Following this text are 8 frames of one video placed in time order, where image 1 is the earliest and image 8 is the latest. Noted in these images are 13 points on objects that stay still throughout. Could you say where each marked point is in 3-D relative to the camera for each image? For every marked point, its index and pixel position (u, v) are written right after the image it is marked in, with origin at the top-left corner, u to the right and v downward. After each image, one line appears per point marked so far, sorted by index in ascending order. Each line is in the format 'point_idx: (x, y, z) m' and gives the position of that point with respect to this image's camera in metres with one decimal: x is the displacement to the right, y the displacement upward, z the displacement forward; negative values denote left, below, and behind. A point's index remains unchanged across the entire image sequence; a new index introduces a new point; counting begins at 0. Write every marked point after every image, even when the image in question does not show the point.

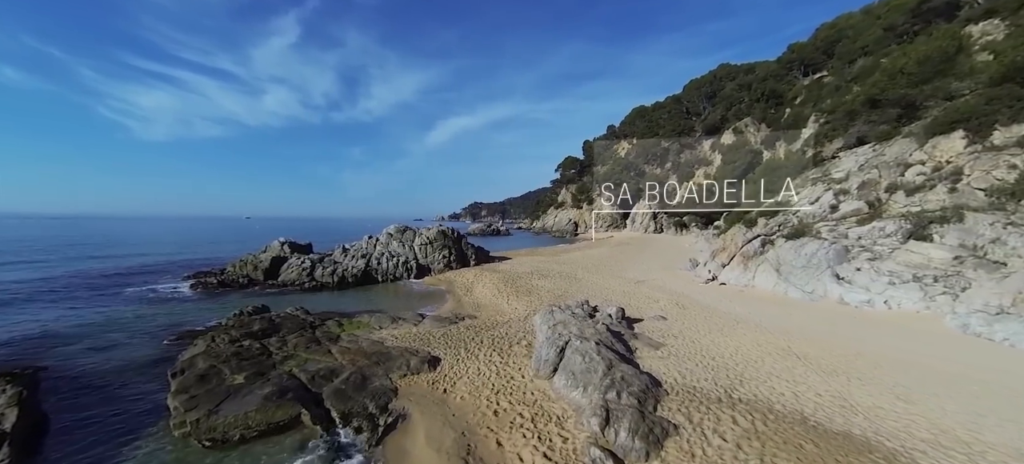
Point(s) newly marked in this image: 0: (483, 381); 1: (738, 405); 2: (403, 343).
0: (-0.6, -3.4, +9.2) m
1: (+3.9, -3.0, +6.9) m
2: (-3.0, -3.1, +11.2) m
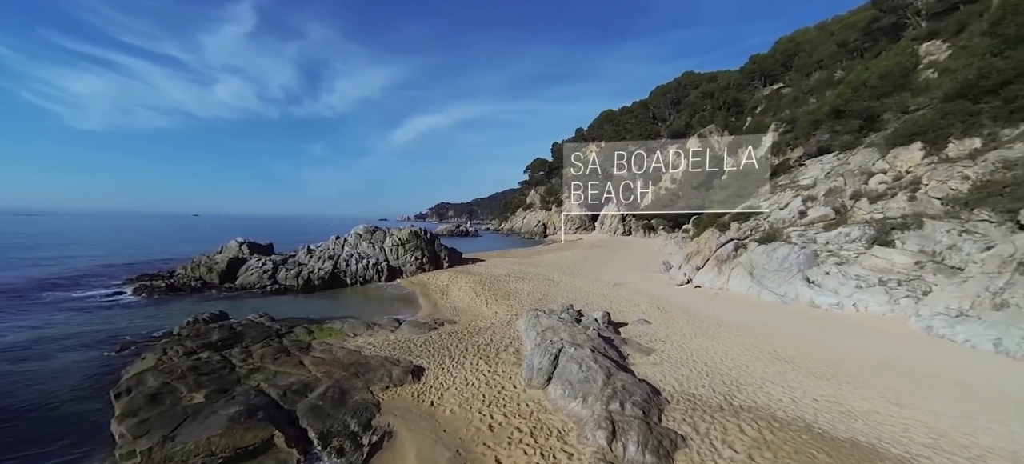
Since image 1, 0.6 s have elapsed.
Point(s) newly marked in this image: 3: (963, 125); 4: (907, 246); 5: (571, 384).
0: (-0.8, -3.4, +8.7) m
1: (+3.9, -3.1, +6.8) m
2: (-3.4, -3.1, +10.5) m
3: (+15.6, +3.7, +13.8) m
4: (+13.0, -0.5, +13.3) m
5: (+1.2, -2.9, +7.8) m
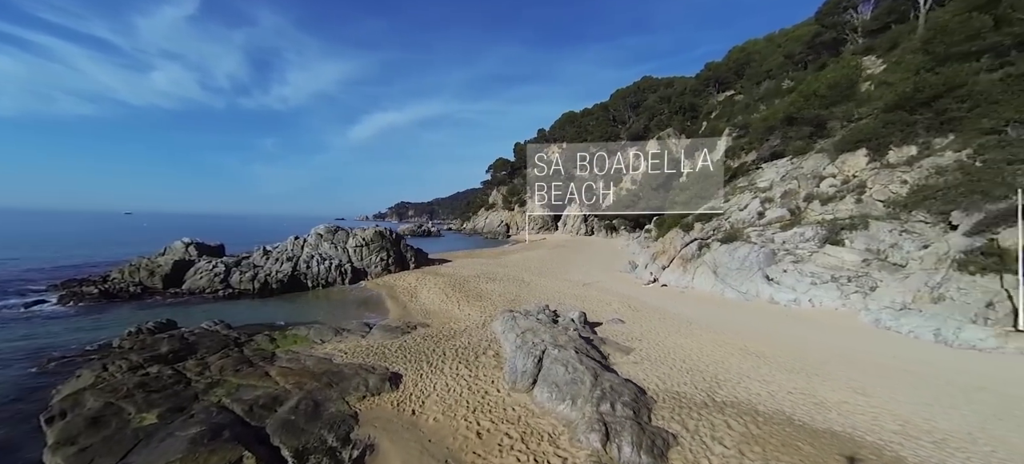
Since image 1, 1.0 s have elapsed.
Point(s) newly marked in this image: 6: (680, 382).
0: (-1.2, -3.5, +8.4) m
1: (+3.7, -3.1, +7.0) m
2: (-3.9, -3.2, +9.9) m
3: (+14.7, +3.7, +15.1) m
4: (+12.1, -0.5, +14.3) m
5: (+0.9, -3.0, +7.7) m
6: (+3.4, -3.0, +8.1) m
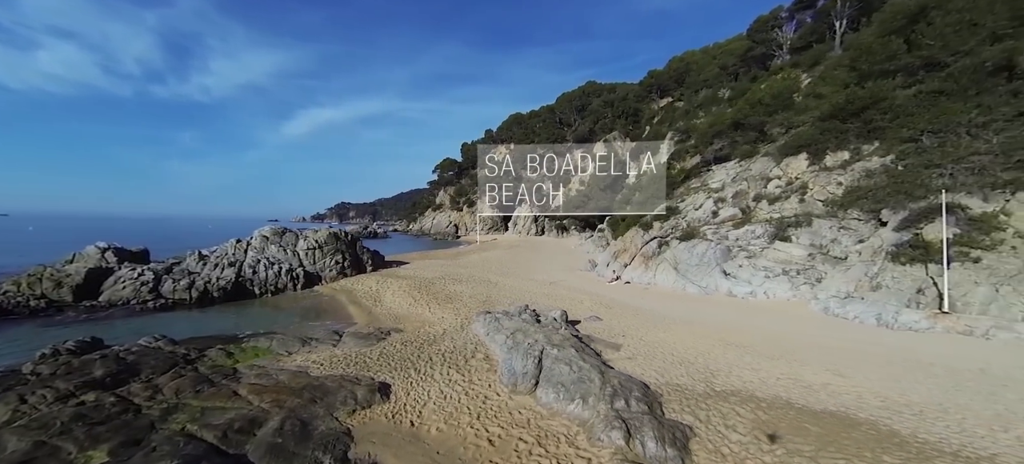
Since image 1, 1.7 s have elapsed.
0: (-1.1, -3.4, +7.9) m
1: (+3.9, -3.0, +7.2) m
2: (-4.0, -3.1, +9.1) m
3: (+13.6, +3.8, +16.8) m
4: (+11.2, -0.3, +15.7) m
5: (+1.0, -2.9, +7.5) m
6: (+3.4, -3.0, +8.4) m
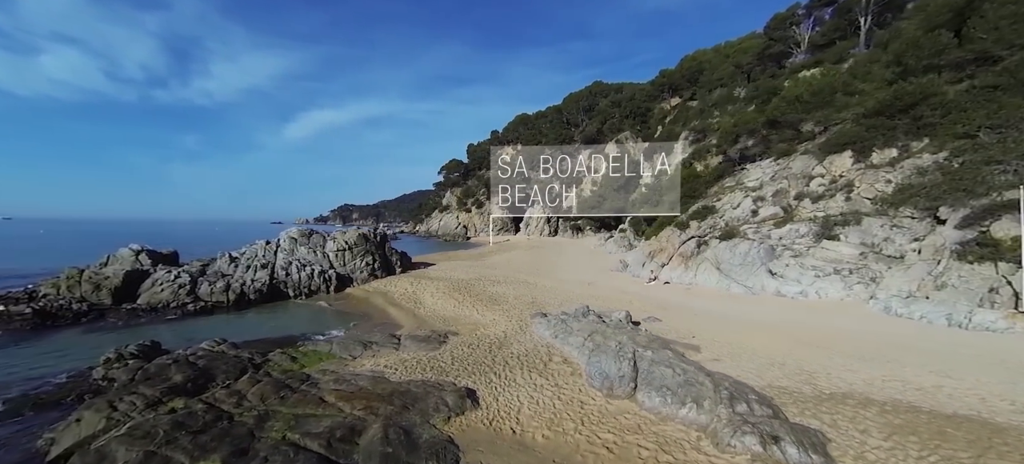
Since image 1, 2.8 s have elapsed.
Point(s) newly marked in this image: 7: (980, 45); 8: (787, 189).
0: (+0.7, -3.4, +7.7) m
1: (+5.8, -2.9, +7.0) m
2: (-2.2, -3.1, +8.8) m
3: (+15.4, +3.9, +16.6) m
4: (+13.0, -0.3, +15.5) m
5: (+2.9, -2.9, +7.3) m
6: (+5.3, -2.9, +8.1) m
7: (+18.1, +7.3, +15.5) m
8: (+13.0, +2.0, +18.9) m
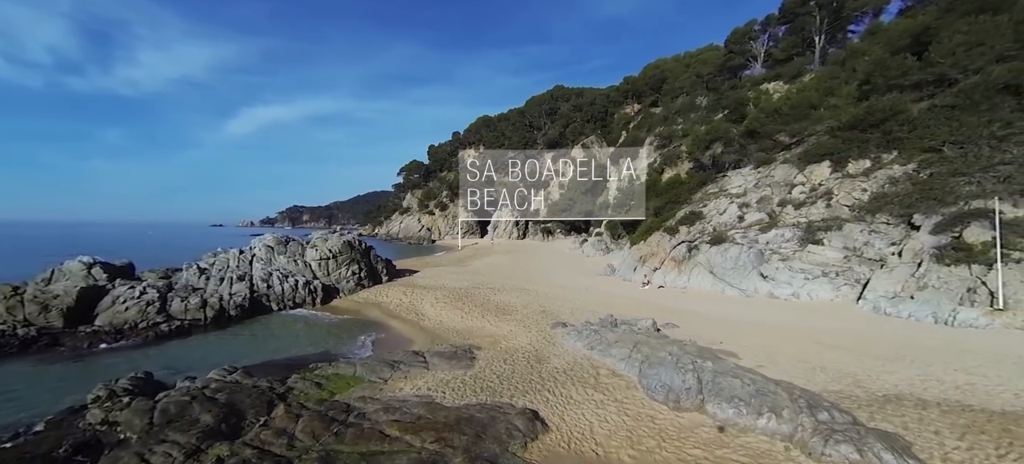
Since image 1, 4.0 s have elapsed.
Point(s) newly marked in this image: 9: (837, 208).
0: (+2.1, -3.7, +7.5) m
1: (+7.1, -3.2, +7.4) m
2: (-0.9, -3.4, +8.3) m
3: (+15.5, +3.7, +18.1) m
4: (+13.4, -0.5, +16.6) m
5: (+4.3, -3.1, +7.3) m
6: (+6.6, -3.1, +8.4) m
7: (+18.4, +7.1, +17.3) m
8: (+12.9, +1.8, +20.1) m
9: (+14.2, +1.0, +17.5) m
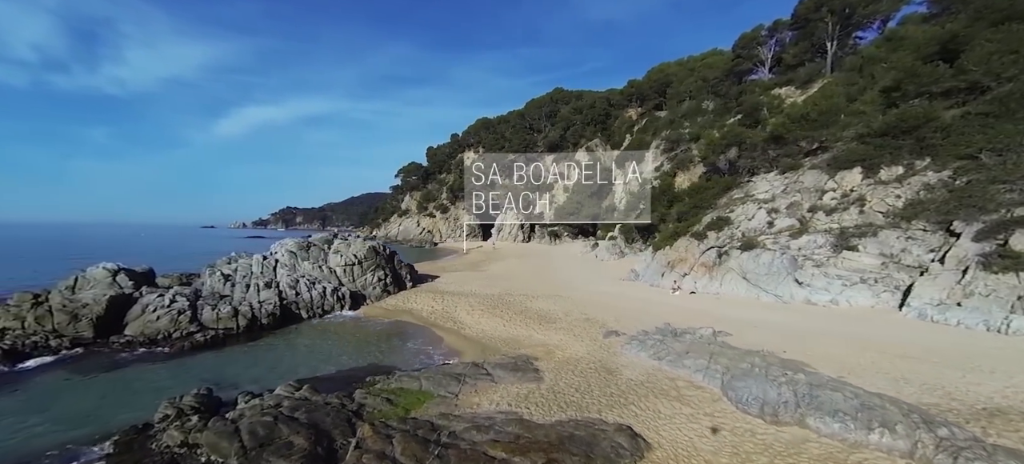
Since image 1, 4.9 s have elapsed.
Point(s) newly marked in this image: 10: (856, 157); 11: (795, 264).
0: (+3.9, -3.8, +7.2) m
1: (+8.9, -3.4, +7.3) m
2: (+0.8, -3.6, +8.0) m
3: (+17.1, +3.4, +18.2) m
4: (+14.9, -0.7, +16.7) m
5: (+6.1, -3.3, +7.2) m
6: (+8.3, -3.4, +8.3) m
7: (+20.0, +6.8, +17.5) m
8: (+14.4, +1.5, +20.1) m
9: (+15.8, +0.8, +17.6) m
10: (+16.3, +3.6, +19.1) m
11: (+12.7, -1.4, +17.9) m
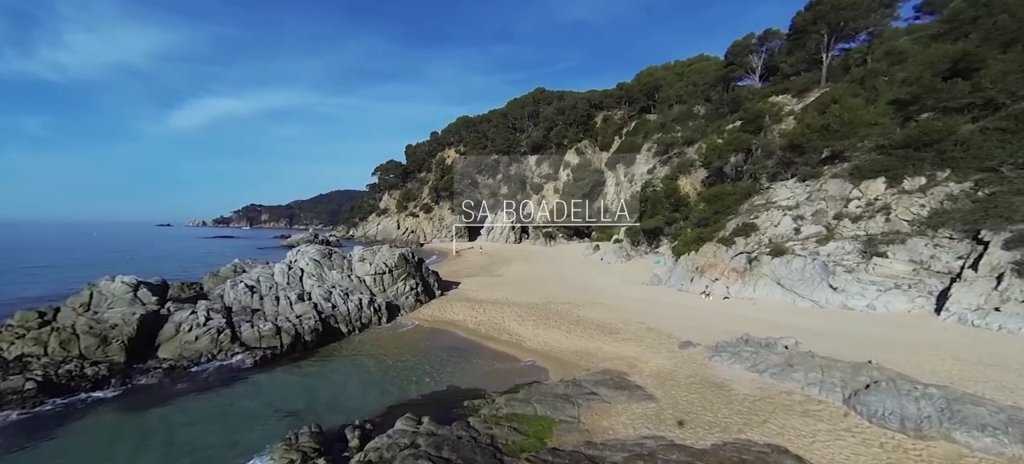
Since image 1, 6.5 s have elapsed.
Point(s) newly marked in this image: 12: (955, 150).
0: (+6.8, -4.2, +7.1) m
1: (+11.8, -3.7, +7.6) m
2: (+3.7, -3.9, +7.6) m
3: (+19.0, +3.1, +19.1) m
4: (+17.0, -1.1, +17.5) m
5: (+9.0, -3.7, +7.2) m
6: (+11.1, -3.7, +8.6) m
7: (+22.0, +6.5, +18.7) m
8: (+16.2, +1.2, +20.9) m
9: (+17.8, +0.4, +18.5) m
10: (+18.1, +3.3, +20.0) m
11: (+14.7, -1.7, +18.5) m
12: (+20.2, +3.7, +18.4) m
